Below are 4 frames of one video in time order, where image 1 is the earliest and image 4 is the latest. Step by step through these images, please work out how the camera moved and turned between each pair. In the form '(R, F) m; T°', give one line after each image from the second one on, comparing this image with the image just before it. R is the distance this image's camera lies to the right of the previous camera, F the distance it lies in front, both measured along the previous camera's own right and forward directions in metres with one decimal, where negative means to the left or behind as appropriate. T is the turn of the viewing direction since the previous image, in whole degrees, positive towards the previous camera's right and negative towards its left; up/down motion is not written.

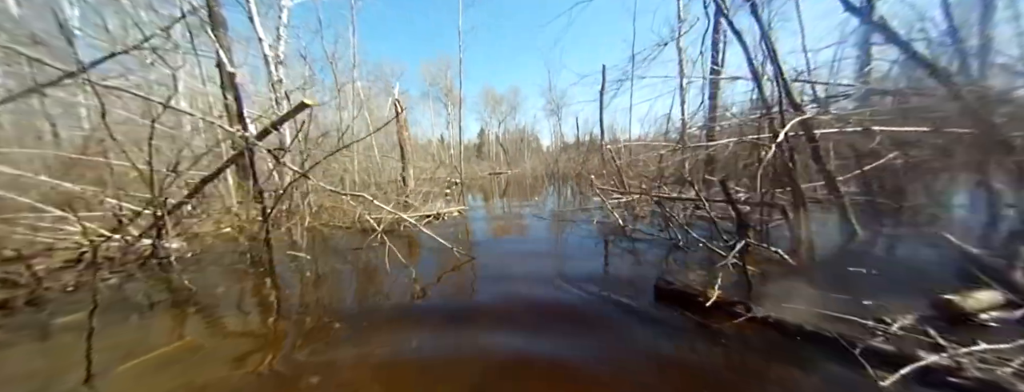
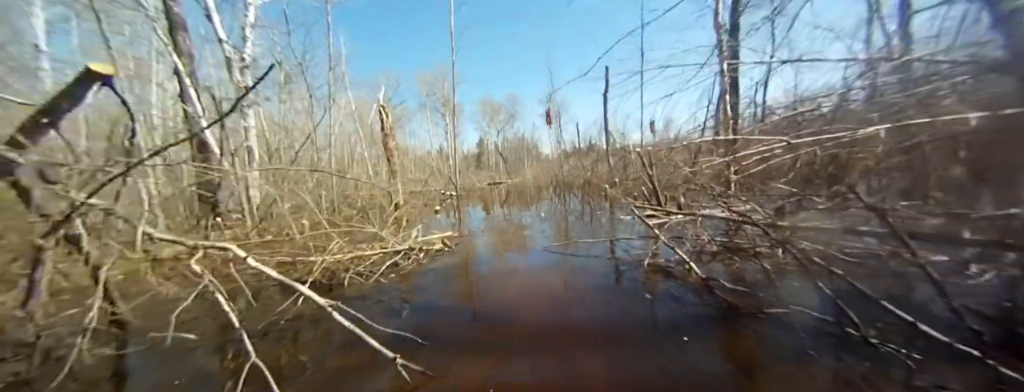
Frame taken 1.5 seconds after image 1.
(0.0, +1.7) m; 0°
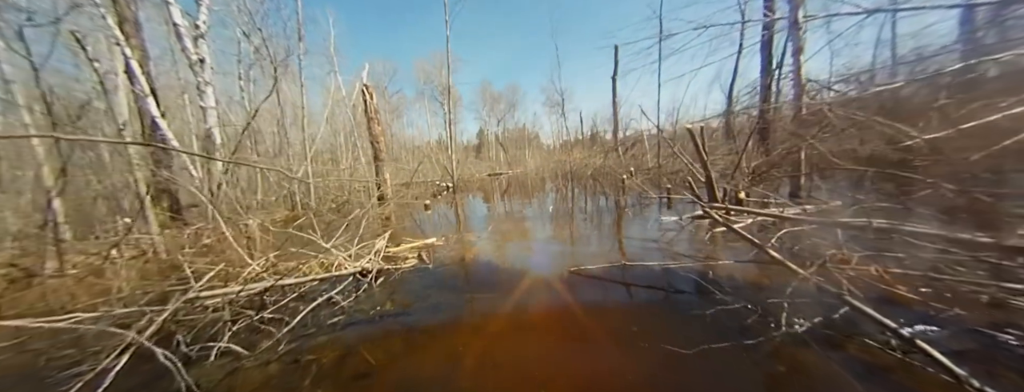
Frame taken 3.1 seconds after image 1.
(-0.1, +1.4) m; 0°
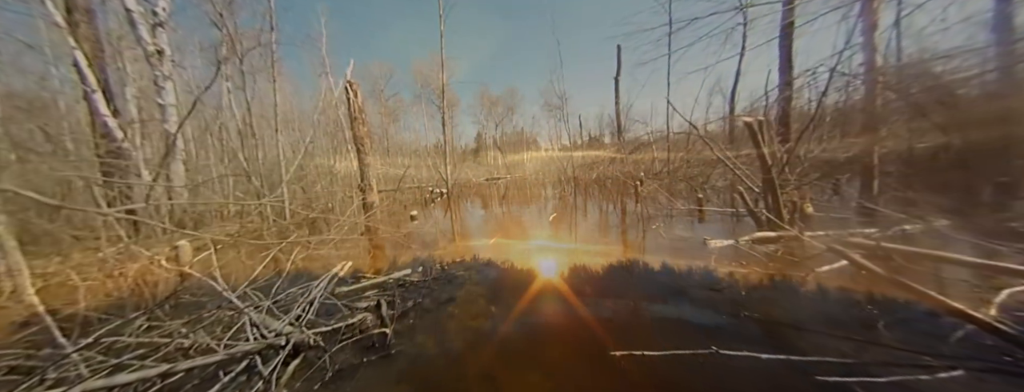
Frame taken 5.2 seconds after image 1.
(0.0, +1.0) m; 0°
